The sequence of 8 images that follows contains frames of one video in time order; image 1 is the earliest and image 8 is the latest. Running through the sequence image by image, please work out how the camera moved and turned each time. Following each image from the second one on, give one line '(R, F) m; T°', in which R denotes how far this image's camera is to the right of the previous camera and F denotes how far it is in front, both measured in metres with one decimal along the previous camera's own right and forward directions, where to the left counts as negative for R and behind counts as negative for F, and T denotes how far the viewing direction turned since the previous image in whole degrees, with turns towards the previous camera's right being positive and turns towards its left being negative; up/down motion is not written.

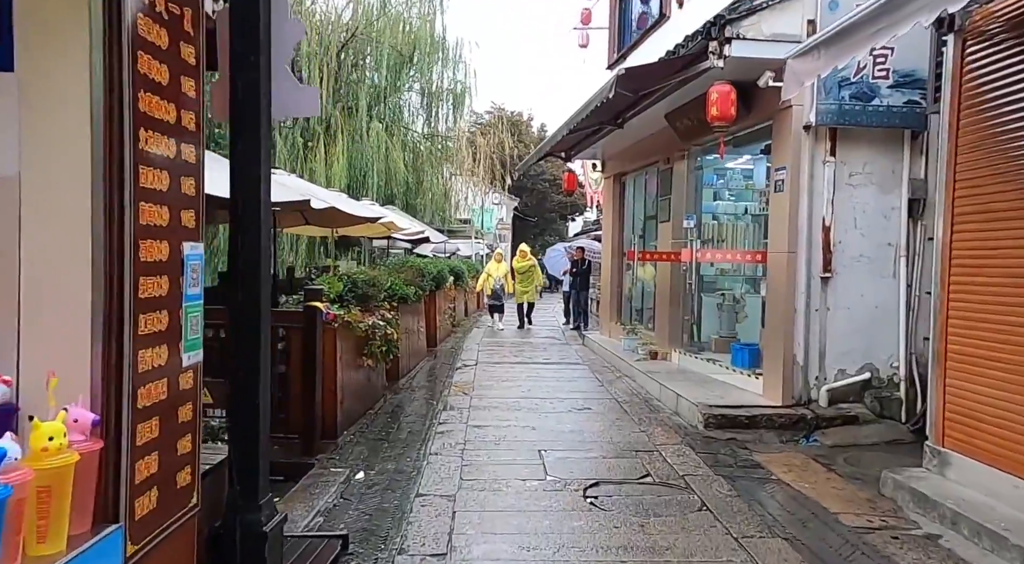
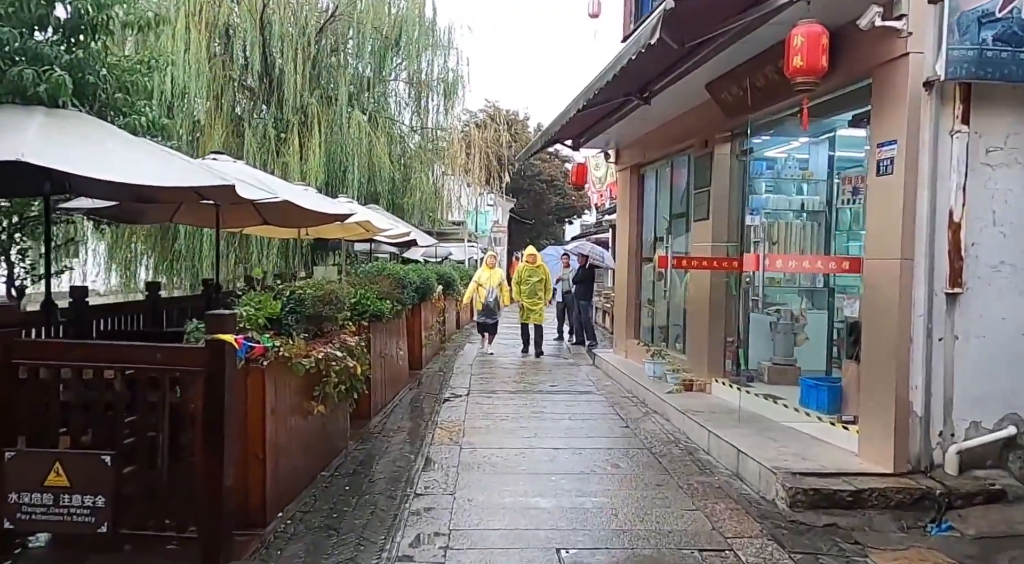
(-0.1, +1.8) m; 0°
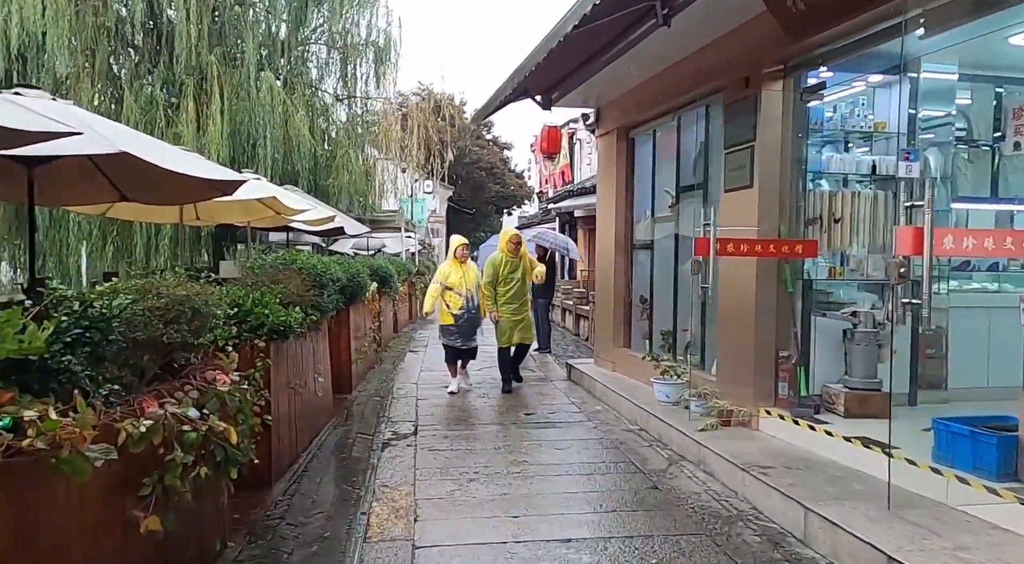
(-0.2, +2.2) m; +5°
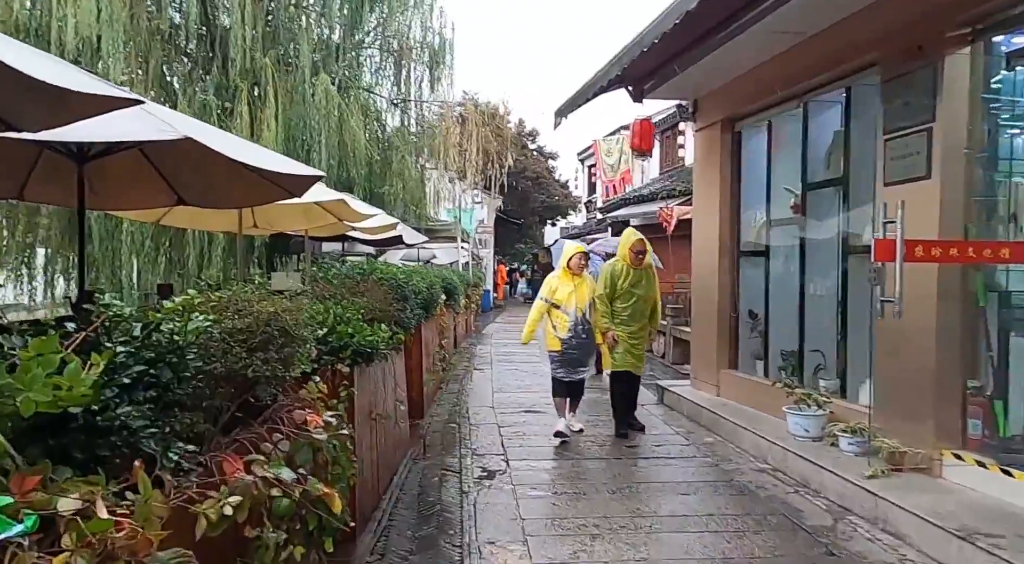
(-0.5, +0.8) m; -3°
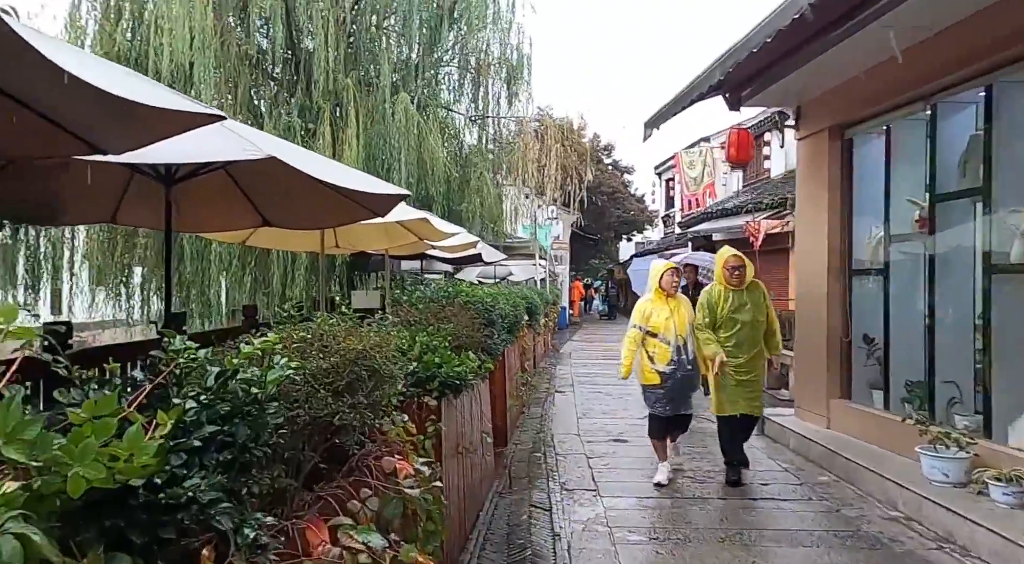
(-0.1, +0.3) m; -6°
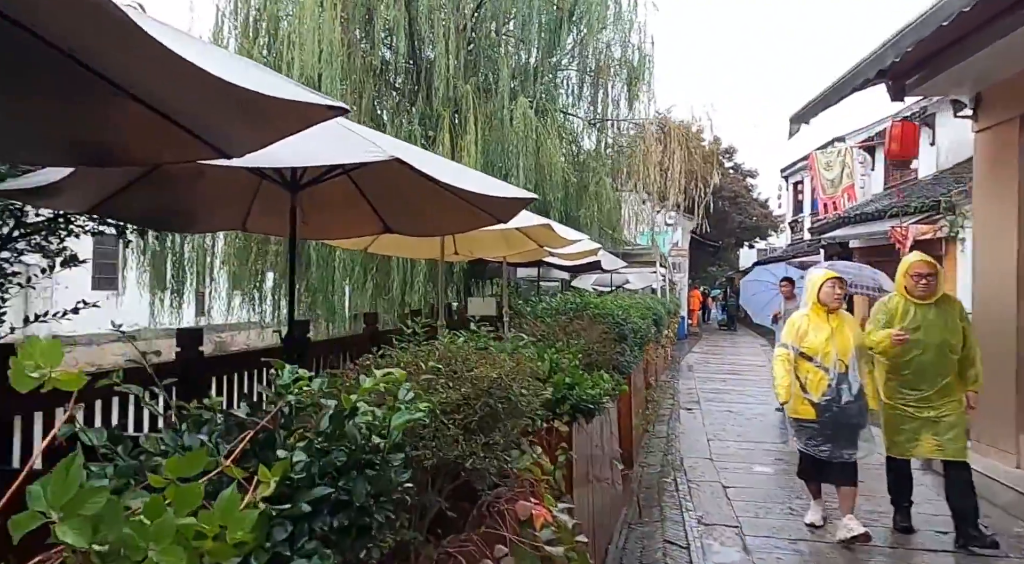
(-0.1, +0.4) m; -8°
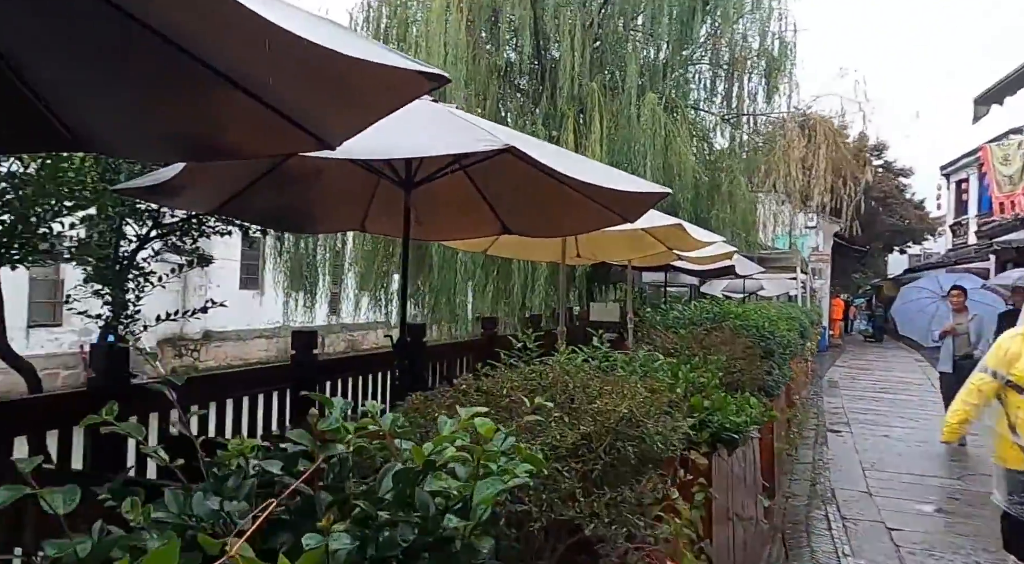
(0.0, +0.4) m; -9°
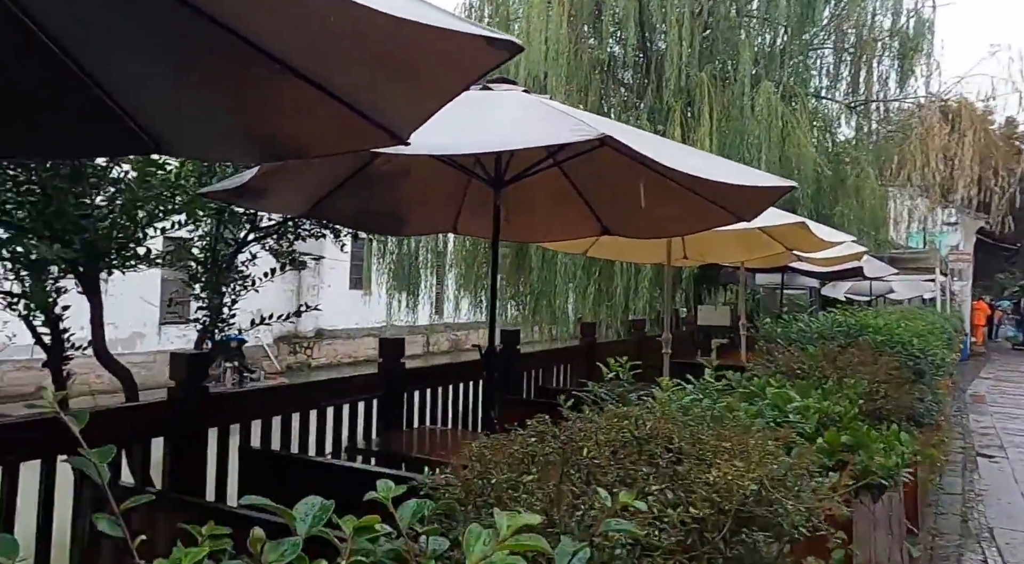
(0.0, +0.4) m; -8°
